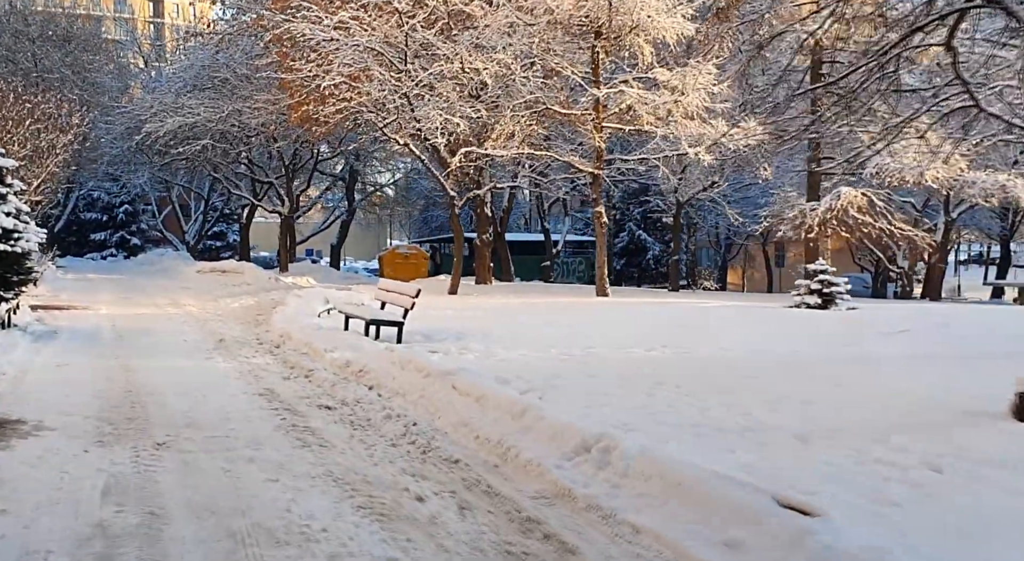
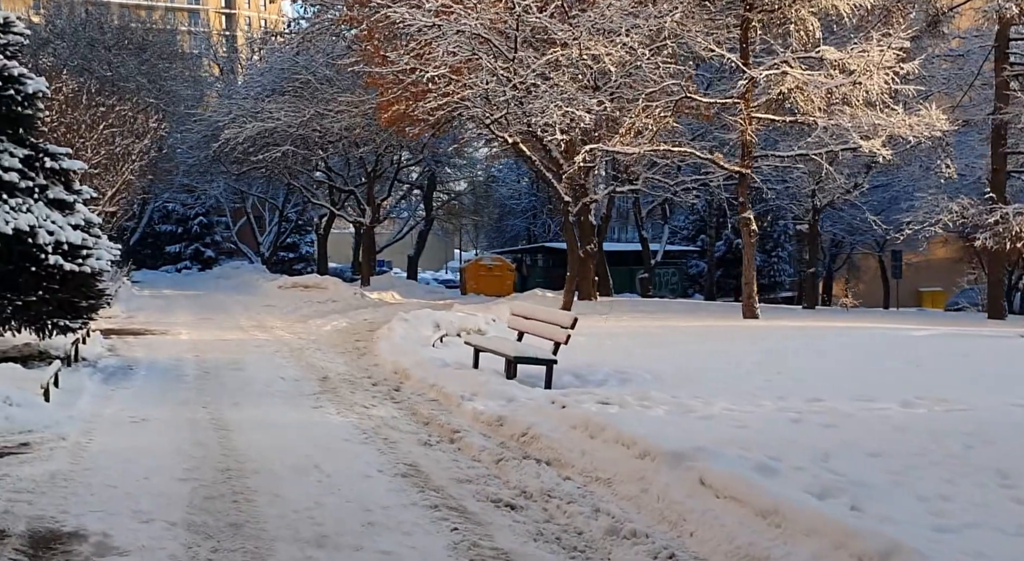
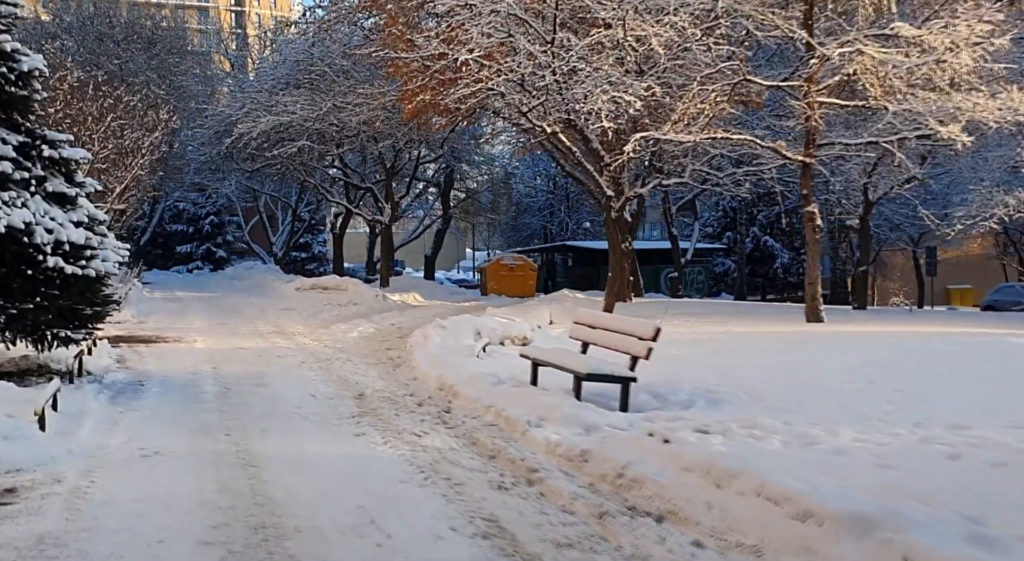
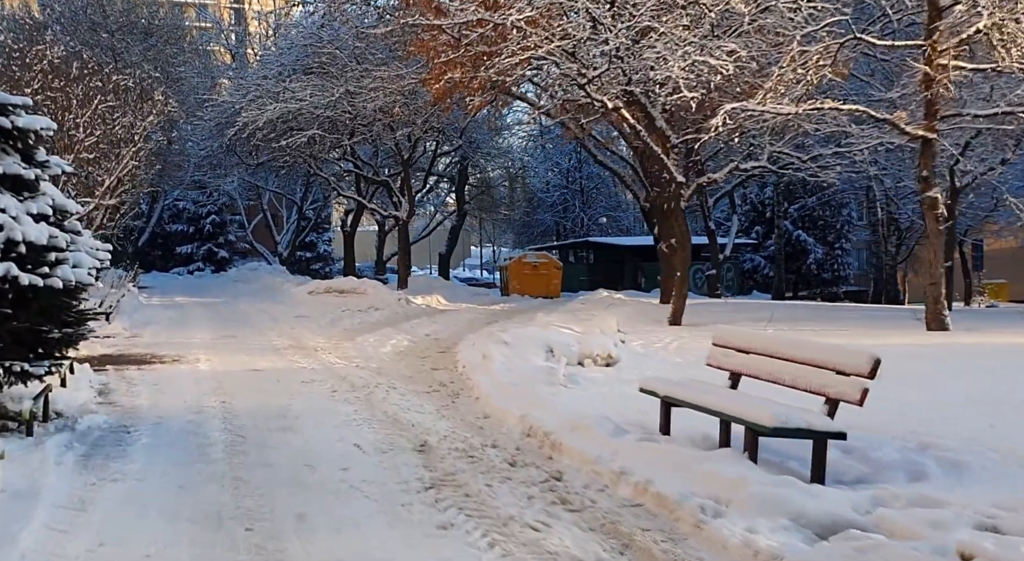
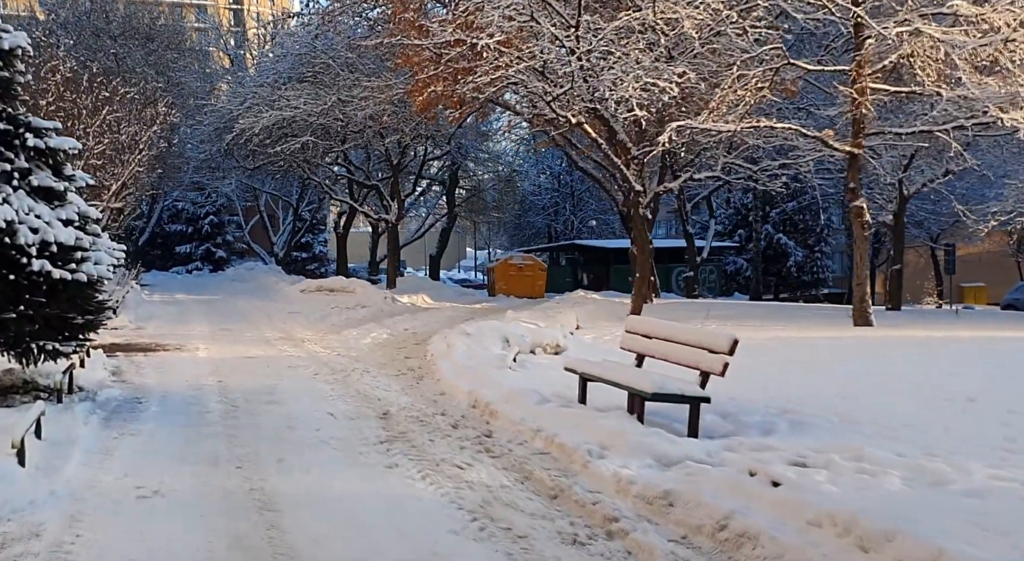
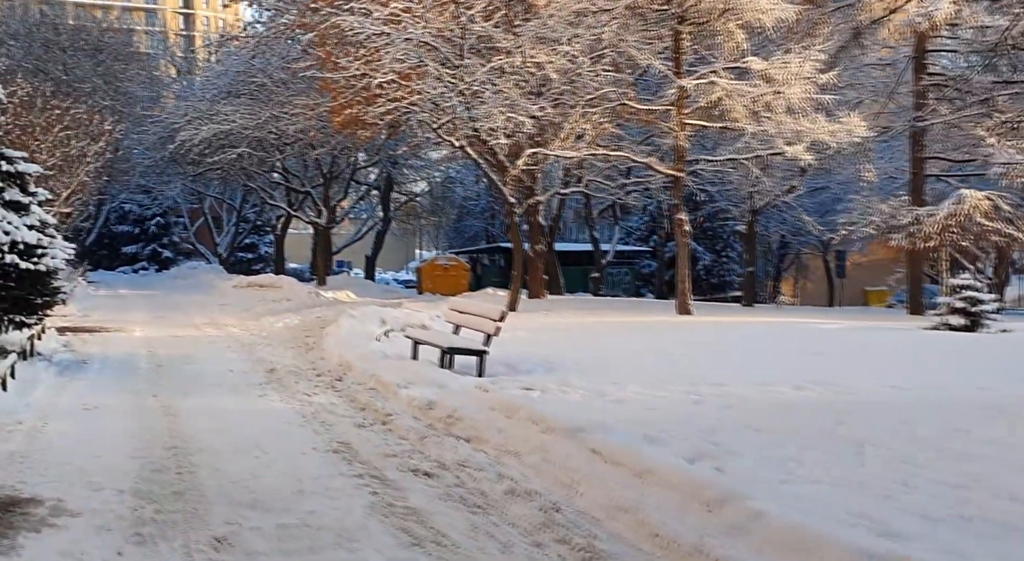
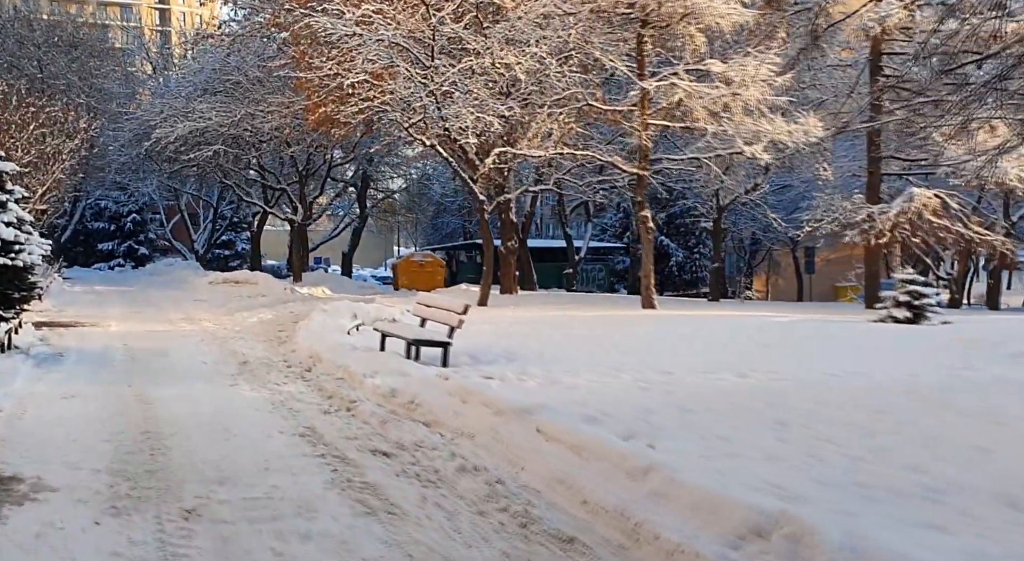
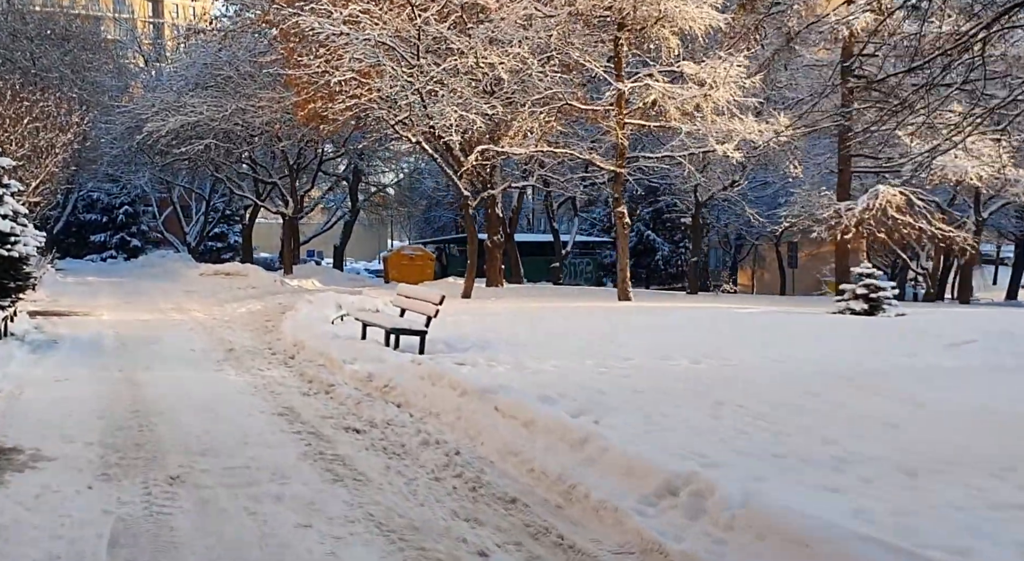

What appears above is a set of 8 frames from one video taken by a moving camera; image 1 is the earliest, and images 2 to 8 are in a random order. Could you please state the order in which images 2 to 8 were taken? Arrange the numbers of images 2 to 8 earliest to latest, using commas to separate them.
8, 7, 6, 2, 3, 5, 4
